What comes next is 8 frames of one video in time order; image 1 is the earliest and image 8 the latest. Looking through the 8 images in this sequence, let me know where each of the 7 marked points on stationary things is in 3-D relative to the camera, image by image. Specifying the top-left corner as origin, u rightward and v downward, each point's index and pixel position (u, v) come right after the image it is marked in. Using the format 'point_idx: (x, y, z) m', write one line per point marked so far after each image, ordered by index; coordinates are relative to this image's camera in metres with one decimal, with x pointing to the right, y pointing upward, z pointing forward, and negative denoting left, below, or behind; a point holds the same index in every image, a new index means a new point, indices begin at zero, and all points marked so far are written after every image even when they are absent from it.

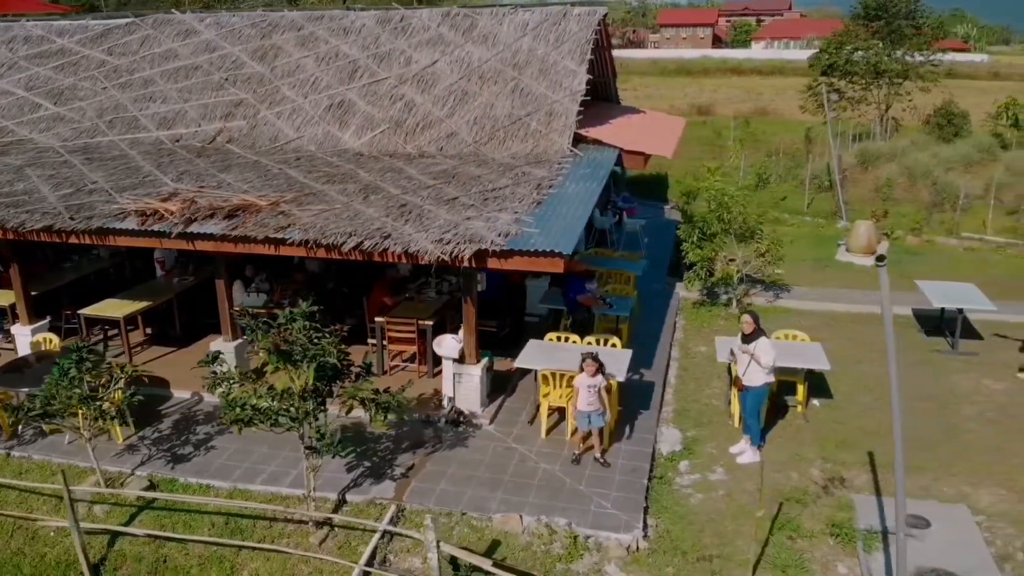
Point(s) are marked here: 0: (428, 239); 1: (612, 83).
0: (-0.8, +0.5, +8.3) m
1: (+1.7, +3.5, +14.5) m
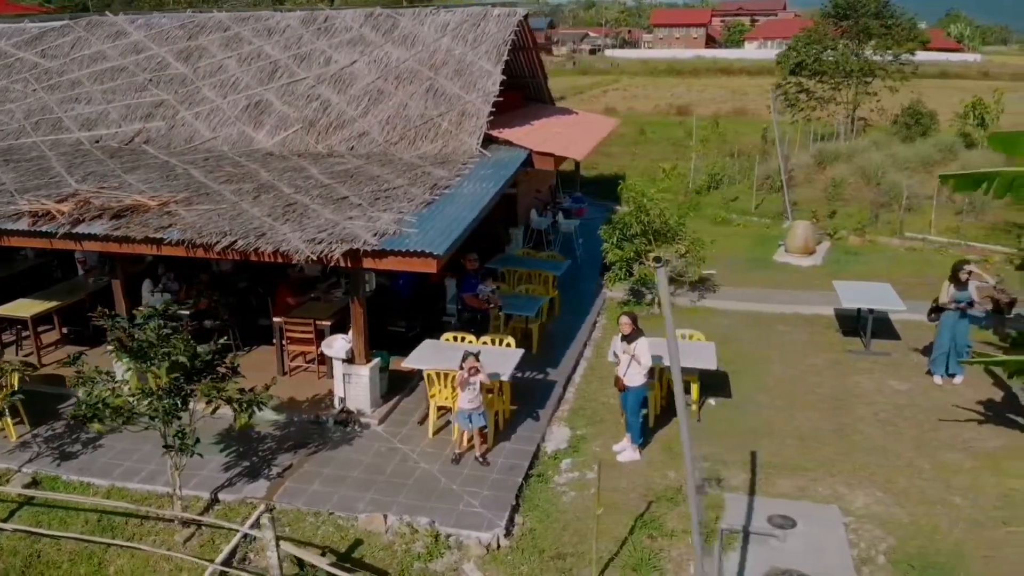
0: (-2.1, +0.5, +8.3) m
1: (+0.6, +3.5, +14.5) m
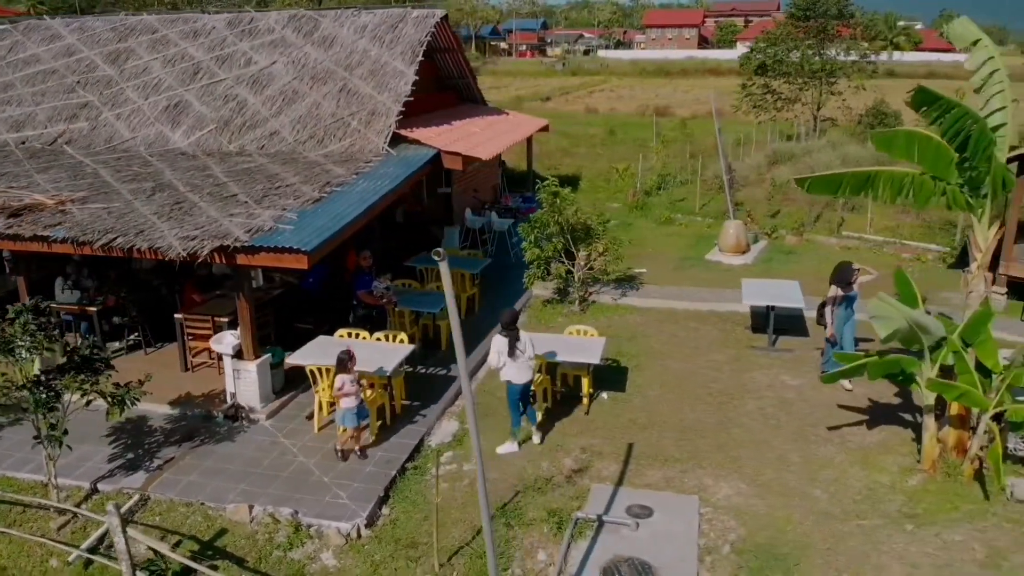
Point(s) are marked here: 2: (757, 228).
0: (-3.3, +0.5, +8.5) m
1: (-0.7, +3.5, +14.7) m
2: (+5.0, +1.2, +17.4) m
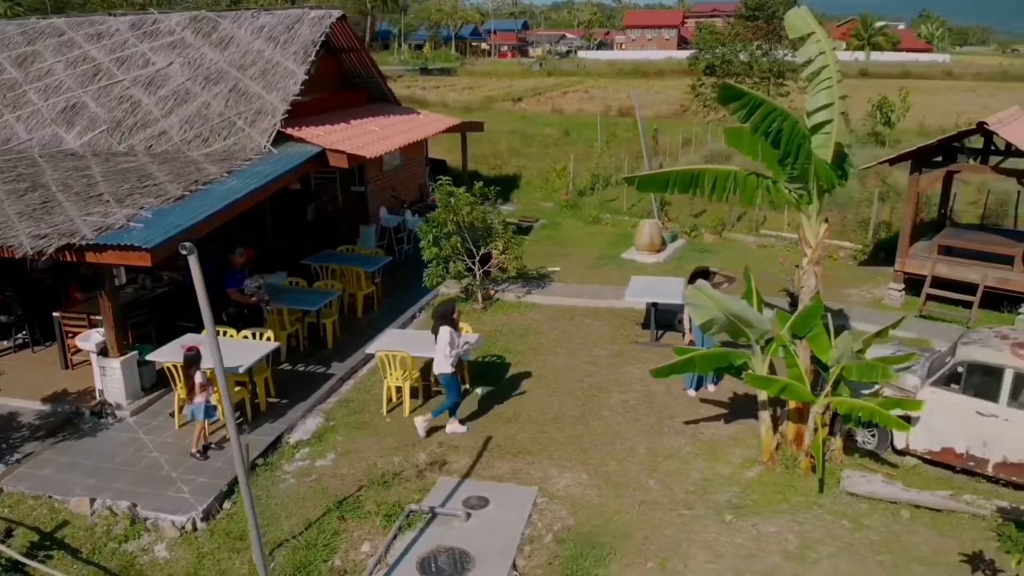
0: (-4.9, +0.5, +8.6) m
1: (-2.2, +3.6, +14.9) m
2: (+3.4, +1.3, +17.6) m
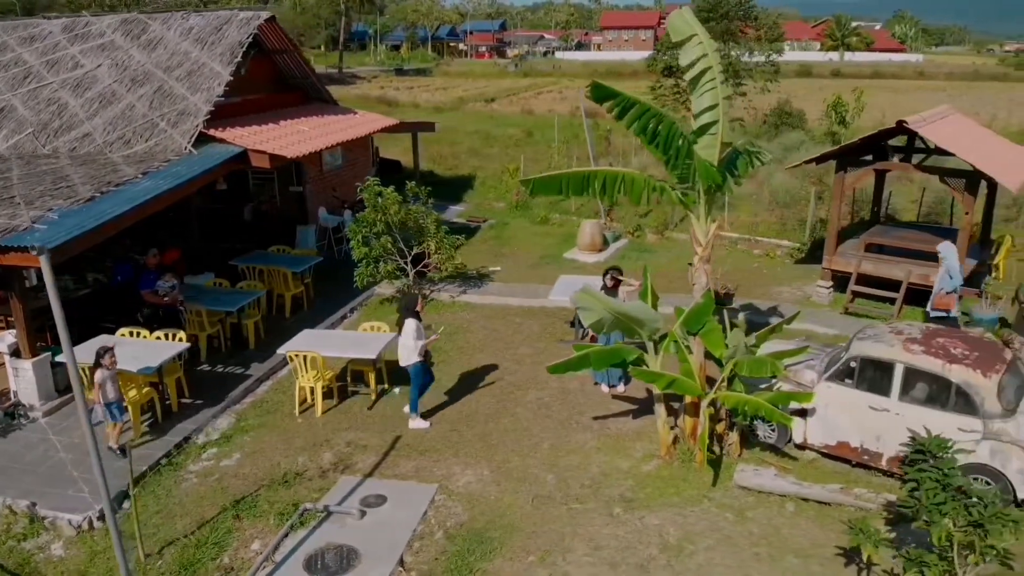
0: (-5.9, +0.5, +8.7) m
1: (-3.3, +3.5, +14.9) m
2: (+2.3, +1.3, +17.7) m
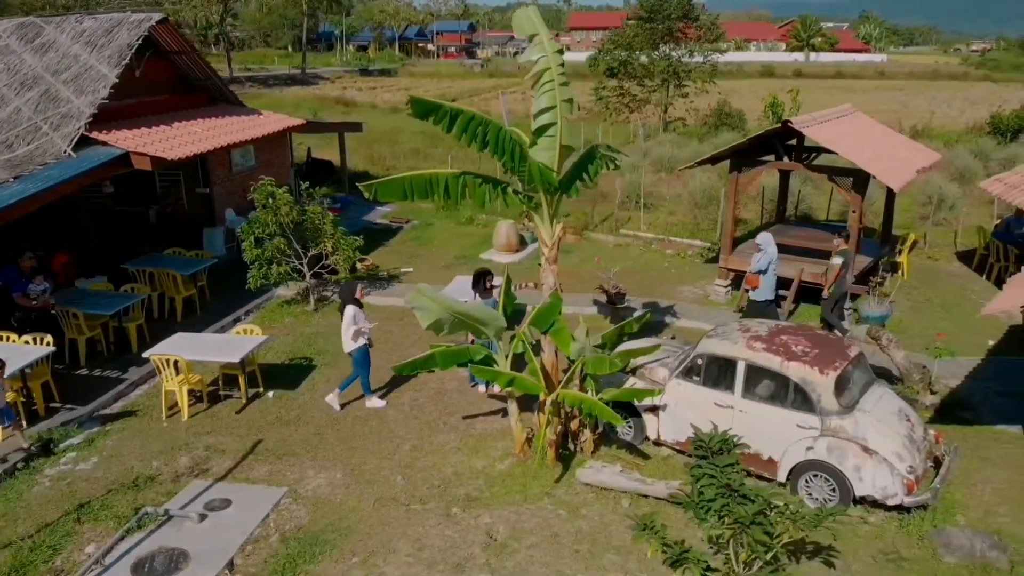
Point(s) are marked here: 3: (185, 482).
0: (-7.4, +0.5, +8.6) m
1: (-5.0, +3.5, +14.9) m
2: (+0.6, +1.3, +17.7) m
3: (-3.3, -1.9, +8.6) m
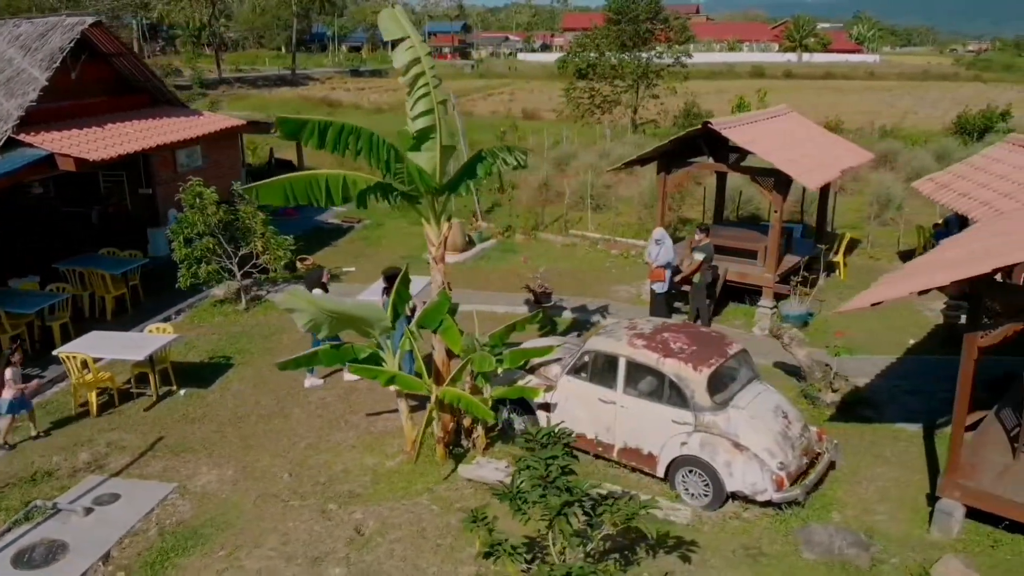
0: (-8.5, +0.5, +8.8) m
1: (-6.0, +3.5, +15.1) m
2: (-0.4, +1.3, +17.9) m
3: (-4.4, -1.9, +8.8) m
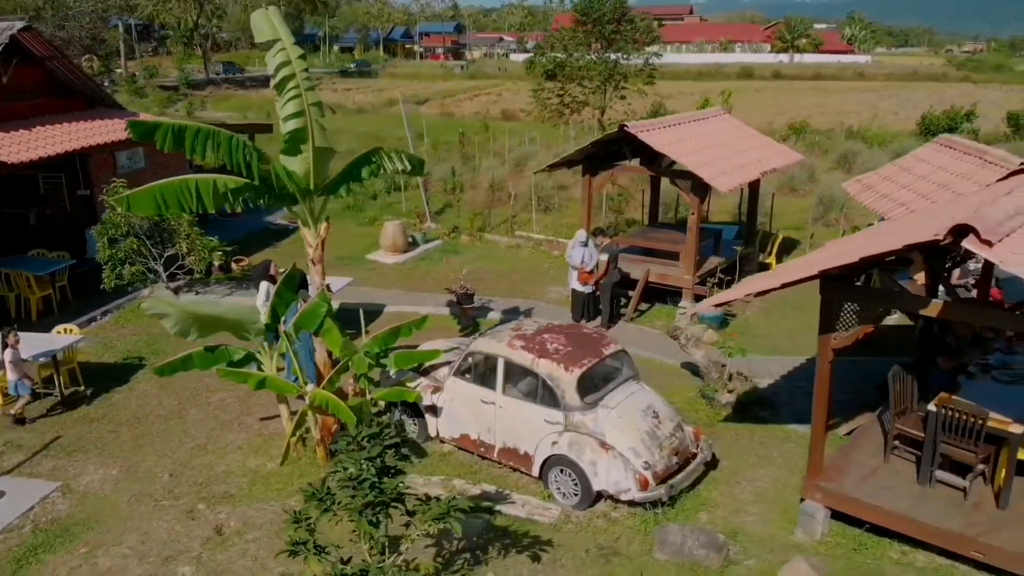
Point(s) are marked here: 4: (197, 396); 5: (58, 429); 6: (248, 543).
0: (-9.7, +0.5, +8.9) m
1: (-7.2, +3.5, +15.2) m
2: (-1.5, +1.3, +18.0) m
3: (-5.6, -1.9, +8.9) m
4: (-3.8, -1.3, +10.6) m
5: (-5.1, -1.6, +9.7) m
6: (-2.2, -2.1, +7.2) m
